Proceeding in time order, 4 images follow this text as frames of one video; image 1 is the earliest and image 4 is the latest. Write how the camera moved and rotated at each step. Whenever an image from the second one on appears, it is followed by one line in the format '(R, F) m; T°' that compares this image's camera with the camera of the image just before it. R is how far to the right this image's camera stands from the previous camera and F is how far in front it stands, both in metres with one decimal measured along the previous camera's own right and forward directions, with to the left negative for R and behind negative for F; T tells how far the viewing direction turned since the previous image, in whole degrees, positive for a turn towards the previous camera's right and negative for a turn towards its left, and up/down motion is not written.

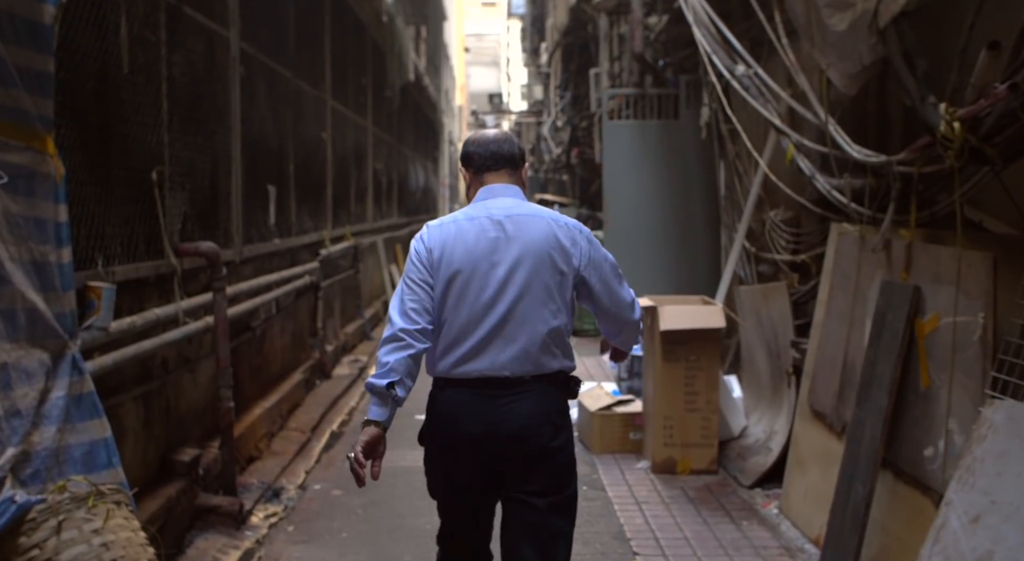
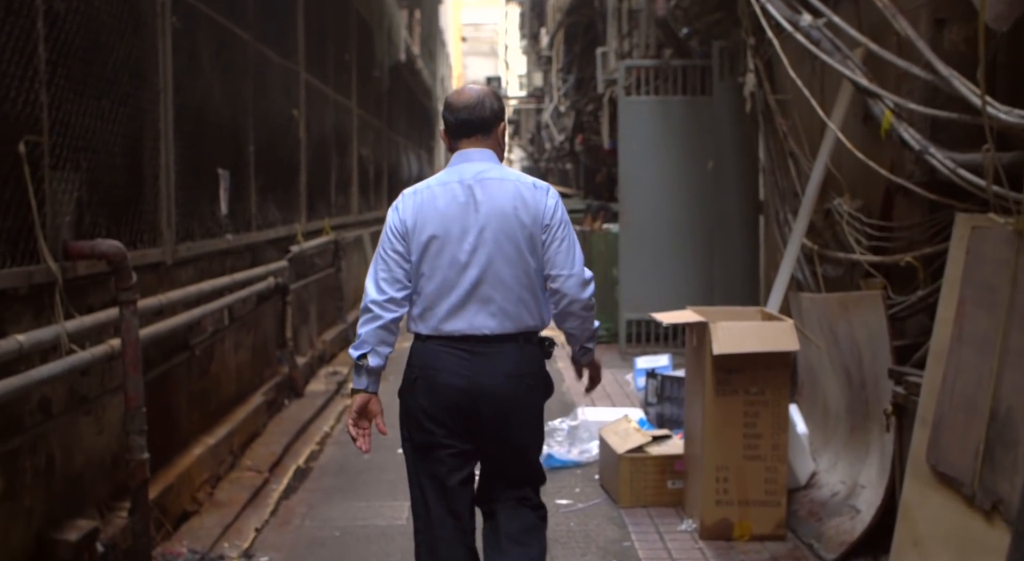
(0.0, +1.6) m; 0°
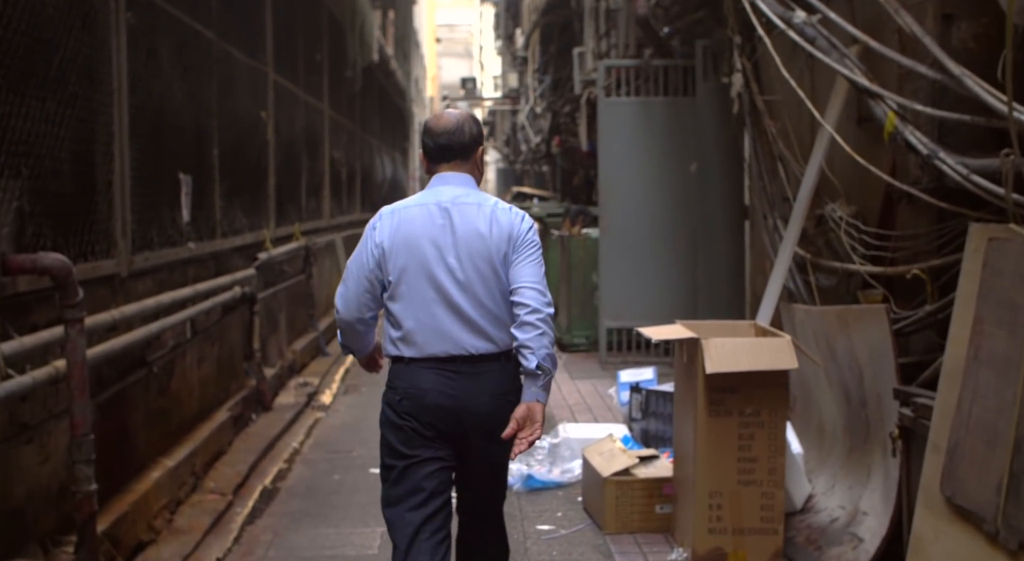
(0.0, +0.4) m; +1°
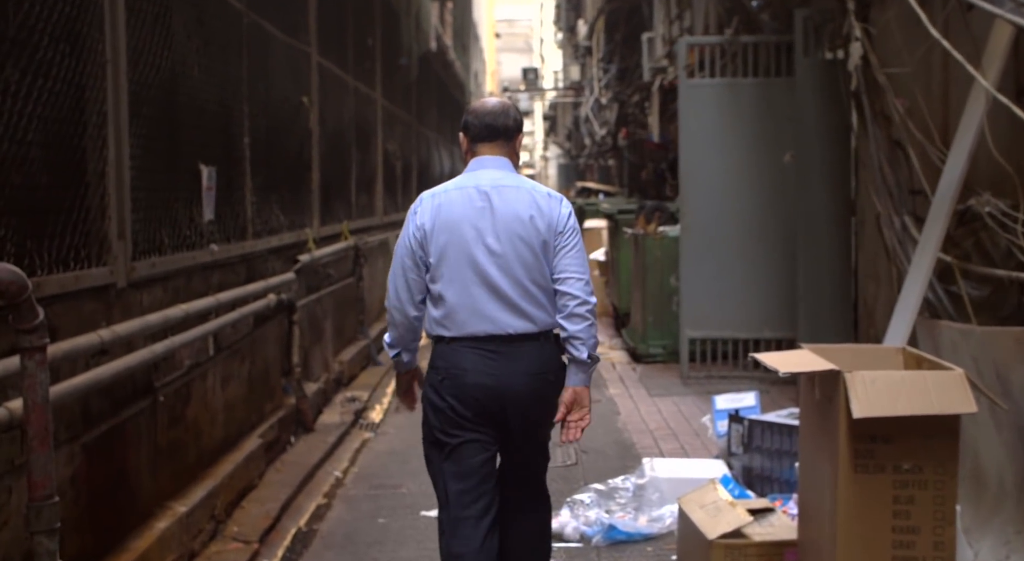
(-0.1, +1.1) m; -3°
